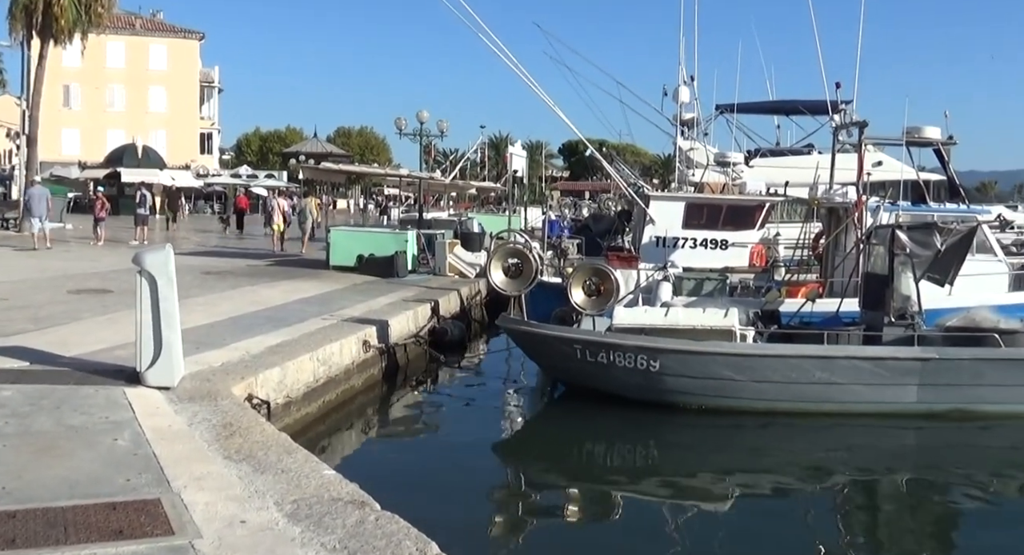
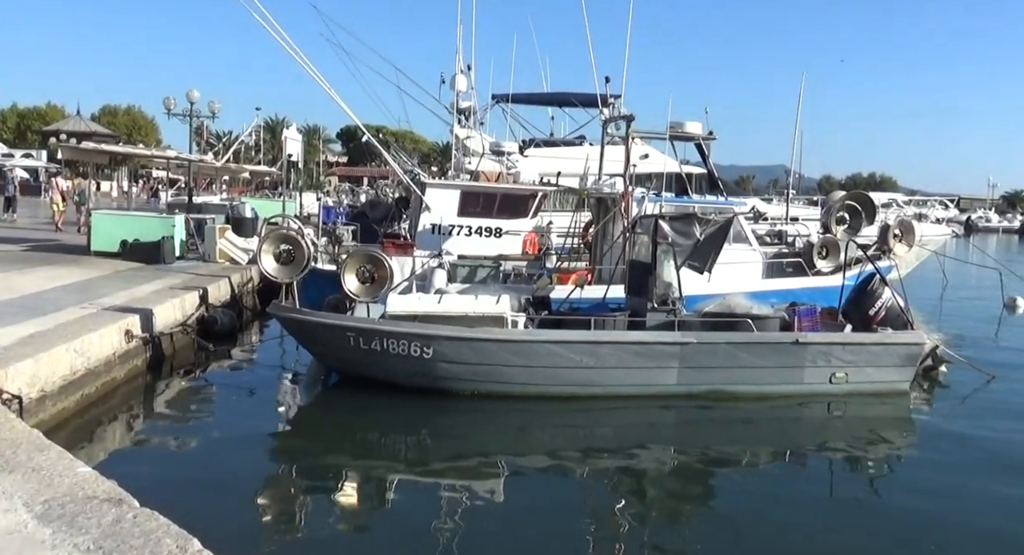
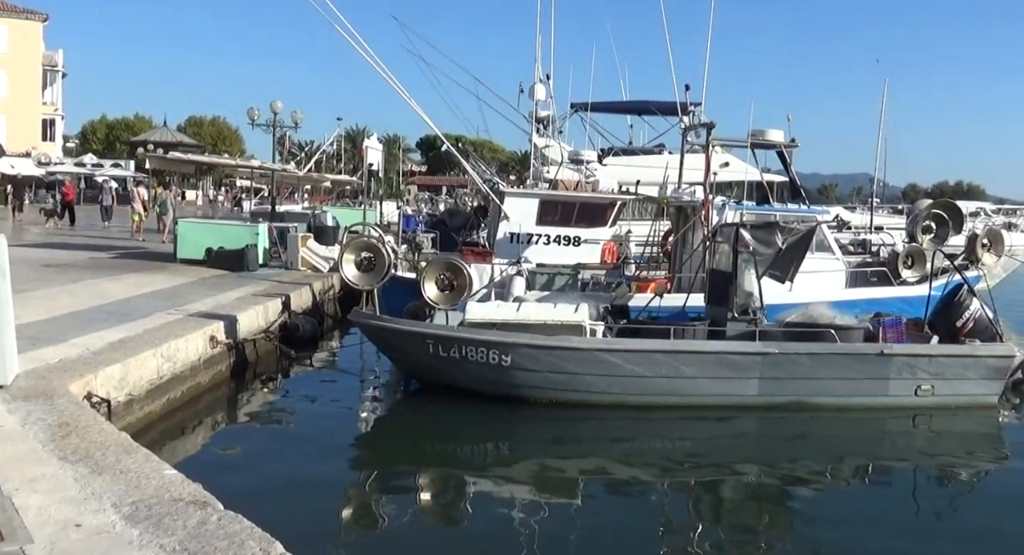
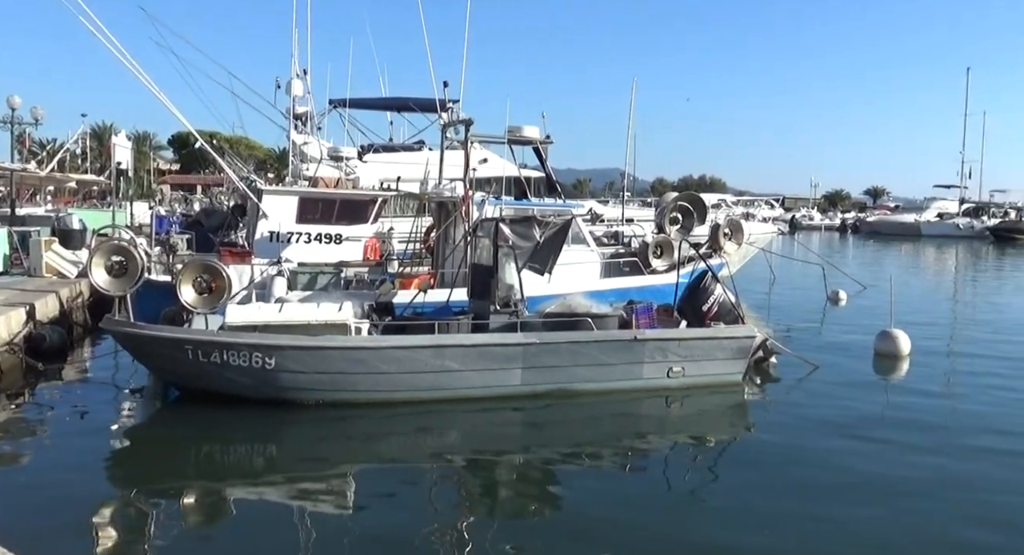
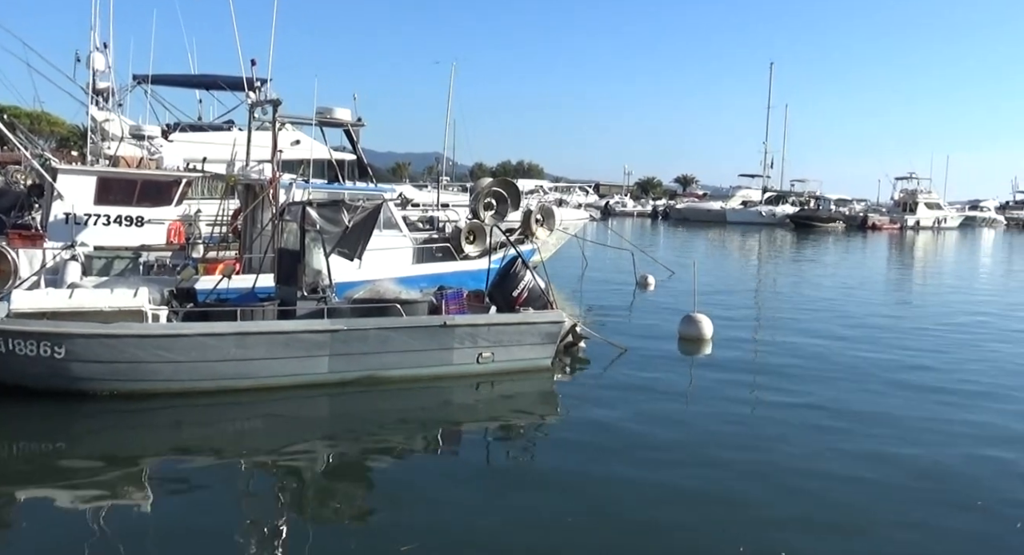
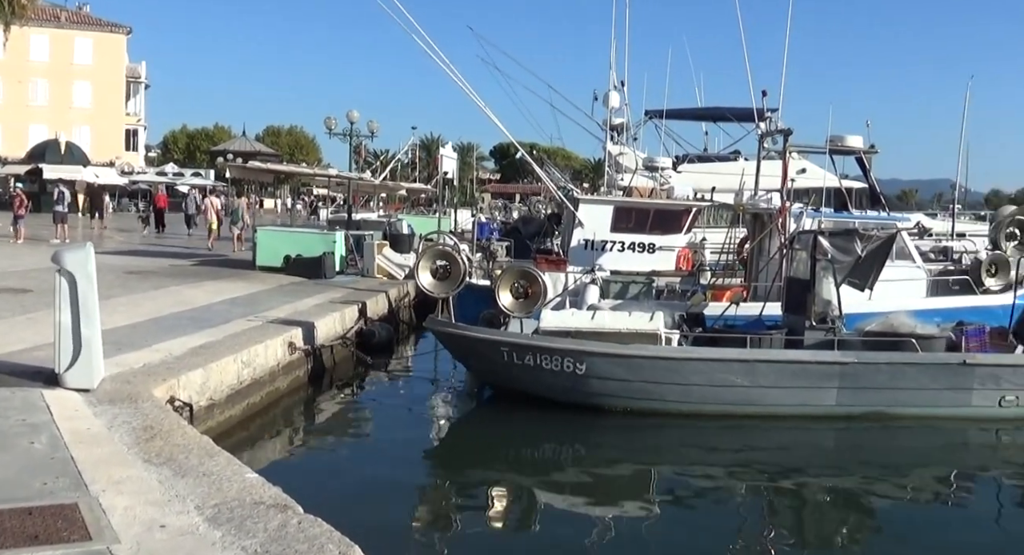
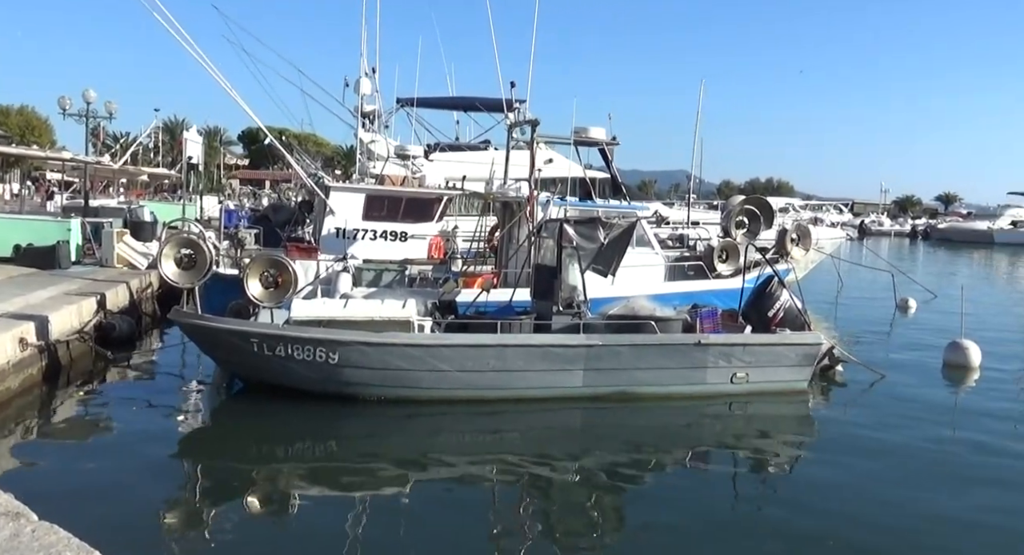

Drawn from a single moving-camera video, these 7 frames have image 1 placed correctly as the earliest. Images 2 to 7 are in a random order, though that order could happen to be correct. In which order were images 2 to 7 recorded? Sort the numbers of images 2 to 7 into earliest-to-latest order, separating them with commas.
6, 3, 2, 7, 4, 5
